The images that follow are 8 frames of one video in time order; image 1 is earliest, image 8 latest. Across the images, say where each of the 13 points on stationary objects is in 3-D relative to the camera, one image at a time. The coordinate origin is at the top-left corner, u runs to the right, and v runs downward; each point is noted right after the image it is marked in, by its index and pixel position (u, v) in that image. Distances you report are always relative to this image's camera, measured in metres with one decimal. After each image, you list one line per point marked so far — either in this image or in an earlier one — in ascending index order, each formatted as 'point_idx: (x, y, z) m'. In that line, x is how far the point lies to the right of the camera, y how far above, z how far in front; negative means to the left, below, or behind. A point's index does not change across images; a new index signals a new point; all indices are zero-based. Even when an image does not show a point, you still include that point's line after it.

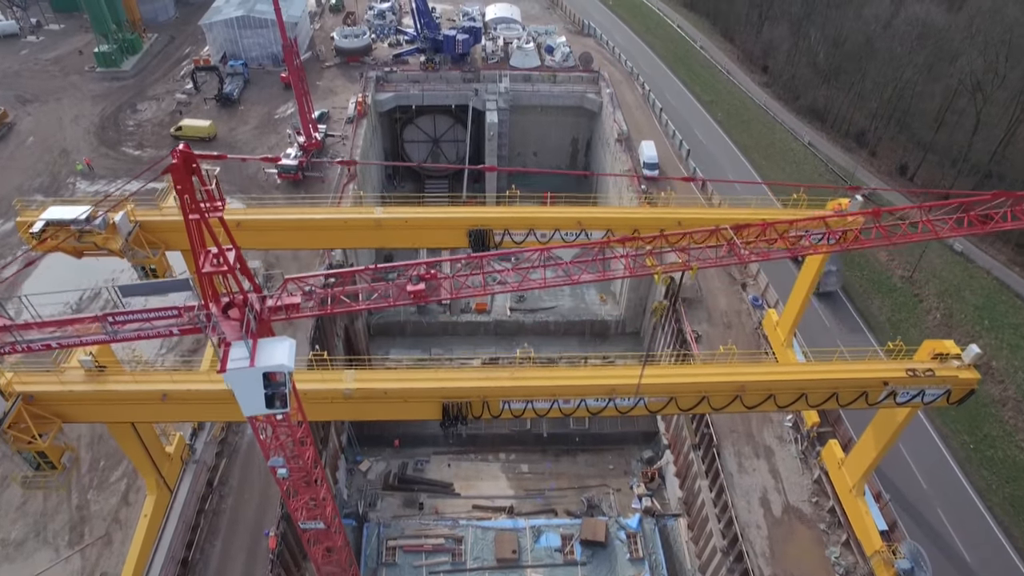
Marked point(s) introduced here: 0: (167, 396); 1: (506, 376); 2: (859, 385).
0: (-8.3, -2.6, +14.8) m
1: (-0.1, -2.2, +15.3) m
2: (+9.0, -2.5, +15.8) m
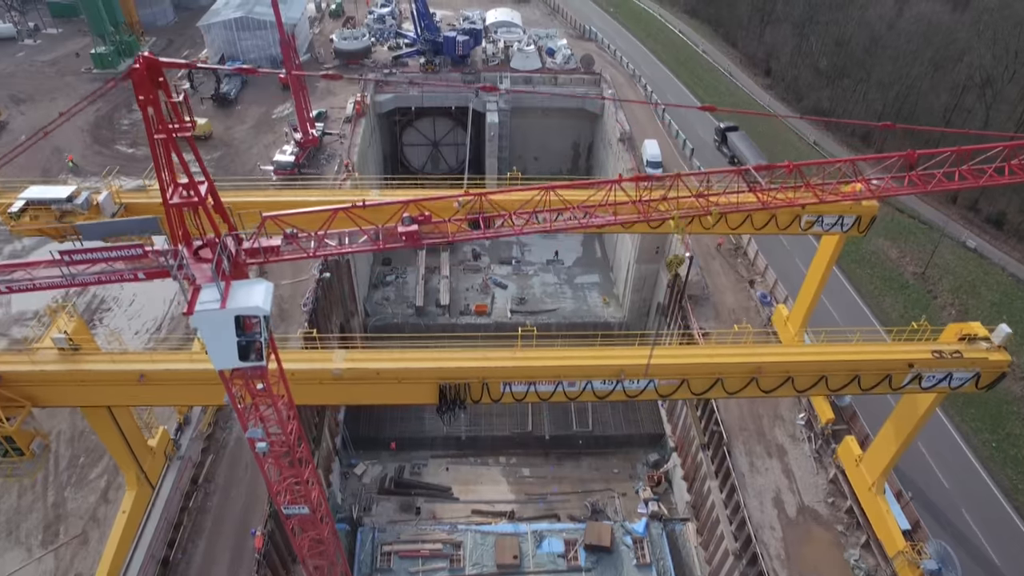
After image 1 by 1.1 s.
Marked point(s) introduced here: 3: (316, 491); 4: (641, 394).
0: (-8.3, -2.0, +13.8) m
1: (-0.1, -1.6, +14.4) m
2: (+9.0, -1.9, +14.9) m
3: (-5.0, -4.9, +15.3) m
4: (+3.1, -2.6, +14.9) m
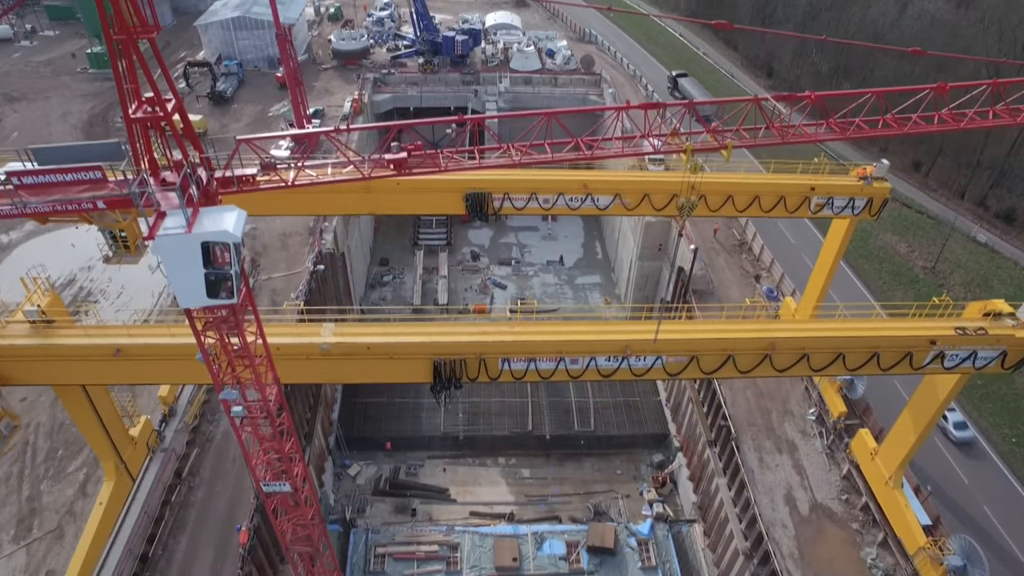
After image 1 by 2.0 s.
0: (-8.3, -1.3, +13.0) m
1: (-0.1, -0.9, +13.6) m
2: (+9.0, -1.3, +14.1) m
3: (-5.0, -4.2, +14.4) m
4: (+3.1, -1.9, +14.1) m
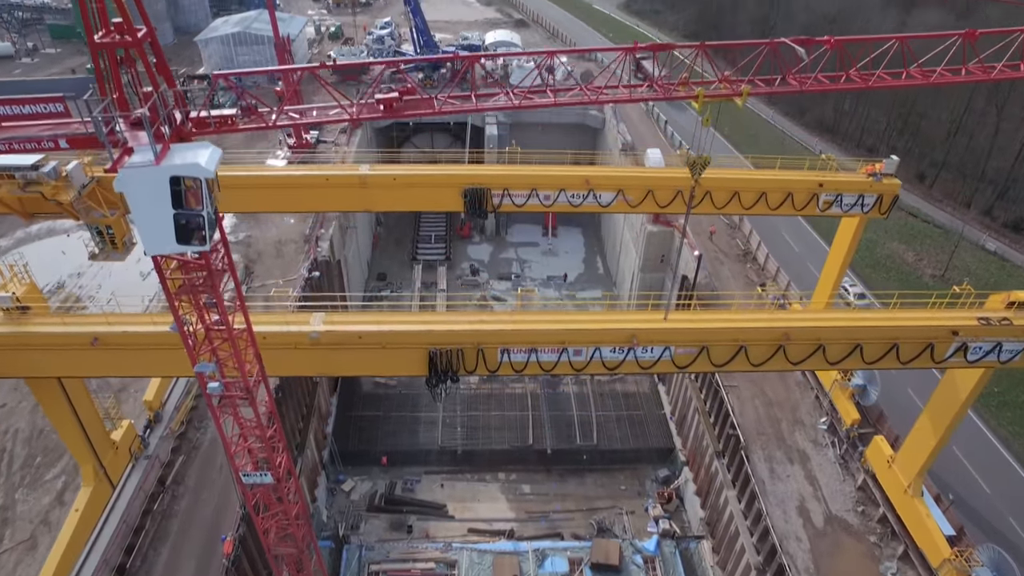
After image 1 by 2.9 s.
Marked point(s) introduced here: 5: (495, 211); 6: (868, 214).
0: (-8.3, -1.0, +12.3) m
1: (-0.1, -0.6, +12.9) m
2: (+9.0, -1.0, +13.4) m
3: (-5.0, -4.0, +13.6) m
4: (+3.1, -1.7, +13.4) m
5: (-0.6, +2.4, +18.9) m
6: (+11.4, +2.4, +19.5) m
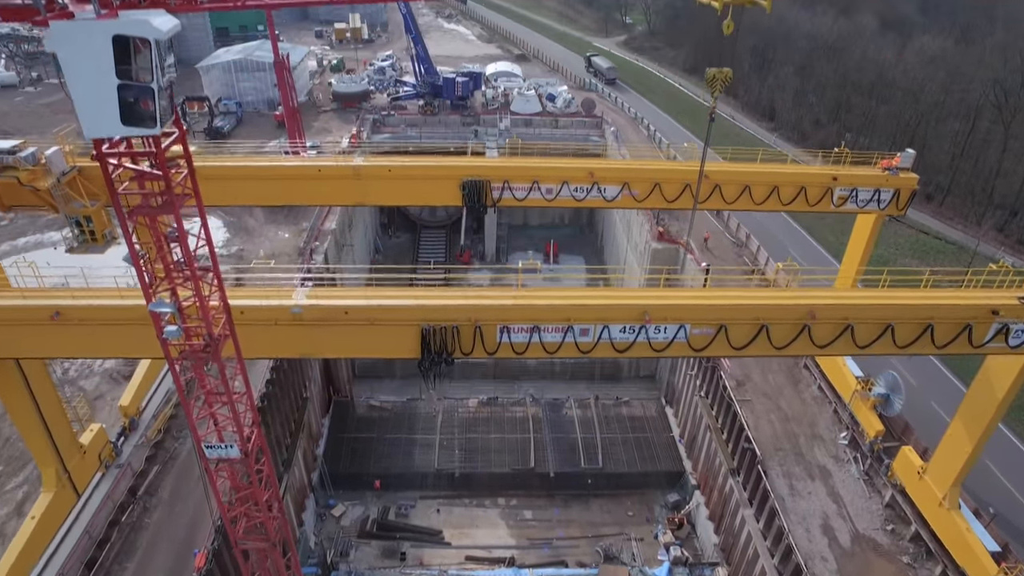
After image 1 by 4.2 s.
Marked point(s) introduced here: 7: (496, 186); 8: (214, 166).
0: (-8.3, -0.5, +11.2) m
1: (-0.1, -0.1, +11.9) m
2: (+9.0, -0.6, +12.3) m
3: (-5.0, -3.5, +12.3) m
4: (+3.1, -1.2, +12.3) m
5: (-0.5, +2.5, +18.1) m
6: (+11.4, +2.4, +18.7) m
7: (-0.5, +3.0, +17.9) m
8: (-8.3, +3.4, +17.0) m
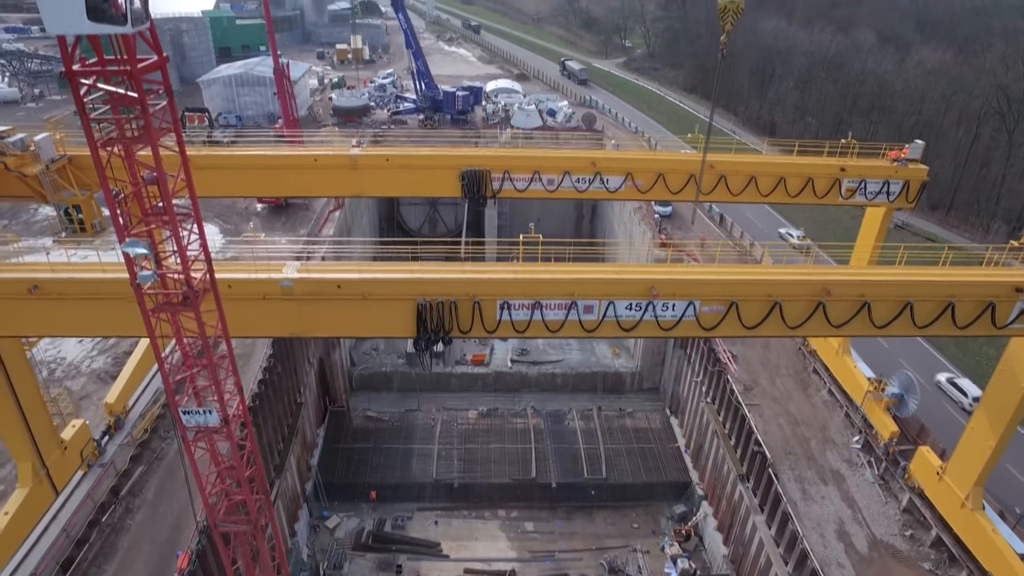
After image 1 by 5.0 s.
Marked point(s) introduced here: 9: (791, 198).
0: (-8.3, 0.0, +10.7) m
1: (-0.1, +0.3, +11.4) m
2: (+9.0, -0.1, +11.8) m
3: (-4.9, -3.1, +11.7) m
4: (+3.2, -0.7, +11.7) m
5: (-0.5, +2.6, +17.6) m
6: (+11.4, +2.5, +18.3) m
7: (-0.4, +3.2, +17.5) m
8: (-8.3, +3.6, +16.7) m
9: (+8.3, +2.6, +18.2) m
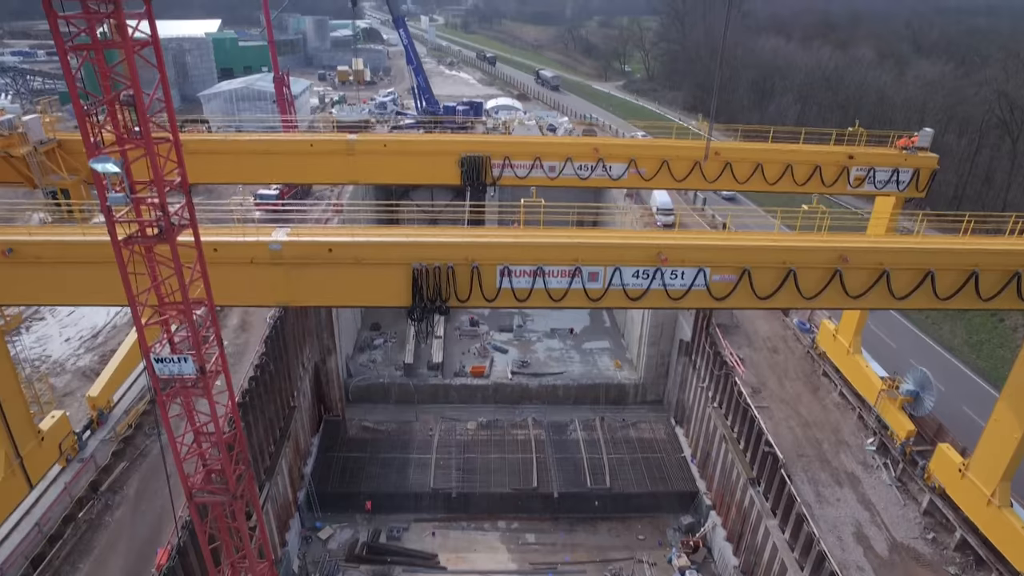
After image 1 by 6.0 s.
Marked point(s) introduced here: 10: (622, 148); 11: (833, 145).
0: (-8.3, +0.6, +10.2) m
1: (-0.1, +0.9, +10.8) m
2: (+9.0, +0.5, +11.2) m
3: (-4.9, -2.5, +11.0) m
4: (+3.2, -0.2, +11.1) m
5: (-0.5, +2.9, +17.2) m
6: (+11.4, +2.8, +17.8) m
7: (-0.4, +3.5, +17.1) m
8: (-8.3, +3.9, +16.3) m
9: (+8.3, +2.9, +17.8) m
10: (+3.1, +3.9, +17.0) m
11: (+9.3, +4.1, +17.6) m
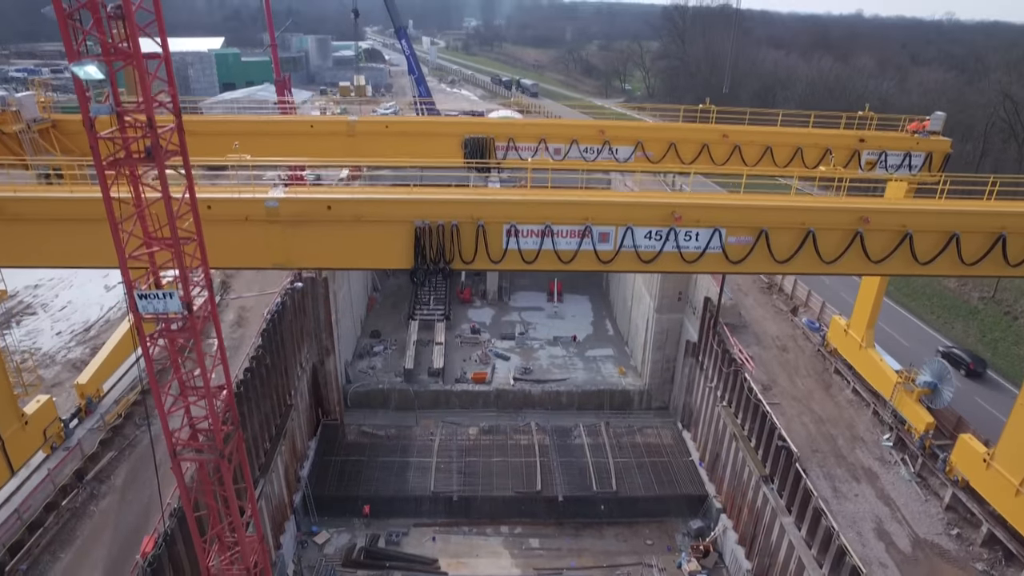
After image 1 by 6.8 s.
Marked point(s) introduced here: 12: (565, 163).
0: (-8.1, +1.3, +9.7) m
1: (0.0, +1.6, +10.4) m
2: (+9.2, +1.1, +10.7) m
3: (-4.8, -1.9, +10.4) m
4: (+3.3, +0.5, +10.6) m
5: (-0.4, +3.3, +16.8) m
6: (+11.5, +3.2, +17.4) m
7: (-0.3, +3.9, +16.8) m
8: (-8.2, +4.4, +15.9) m
9: (+8.4, +3.3, +17.4) m
10: (+3.2, +4.3, +16.6) m
11: (+9.4, +4.5, +17.3) m
12: (+1.5, +3.4, +16.8) m
